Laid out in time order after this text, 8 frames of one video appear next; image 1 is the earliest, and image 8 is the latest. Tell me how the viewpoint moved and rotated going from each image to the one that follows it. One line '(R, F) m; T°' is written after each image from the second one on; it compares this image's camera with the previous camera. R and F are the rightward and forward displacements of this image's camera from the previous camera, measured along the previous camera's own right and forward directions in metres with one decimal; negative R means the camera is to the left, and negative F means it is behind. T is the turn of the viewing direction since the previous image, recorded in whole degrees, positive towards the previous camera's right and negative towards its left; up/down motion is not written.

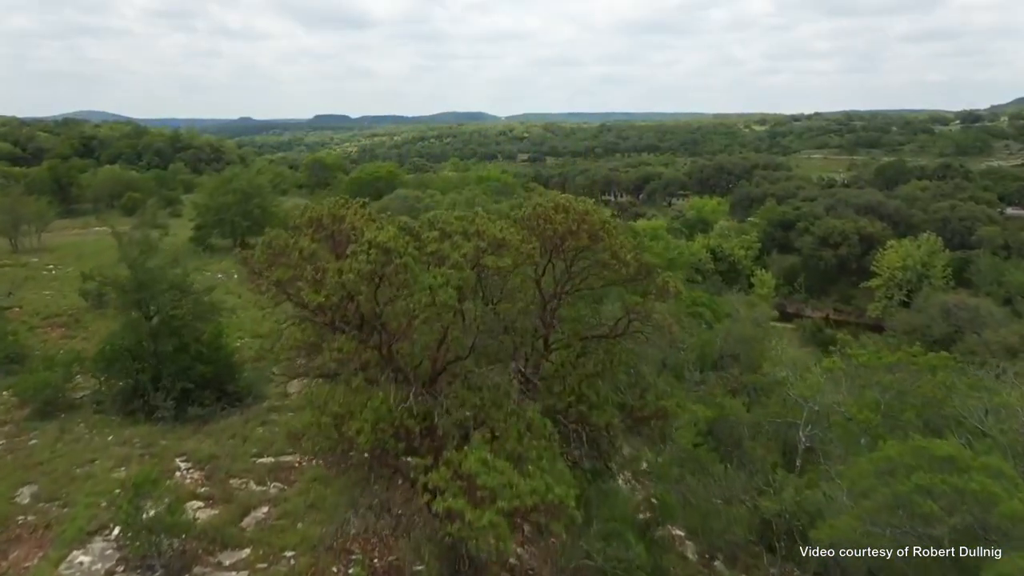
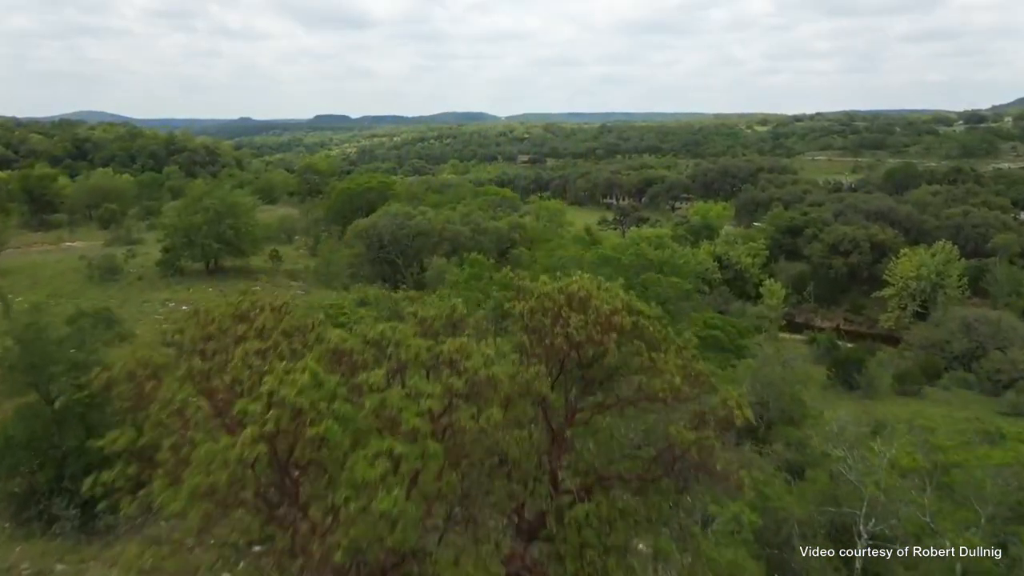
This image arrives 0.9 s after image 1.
(0.0, +1.3) m; 0°
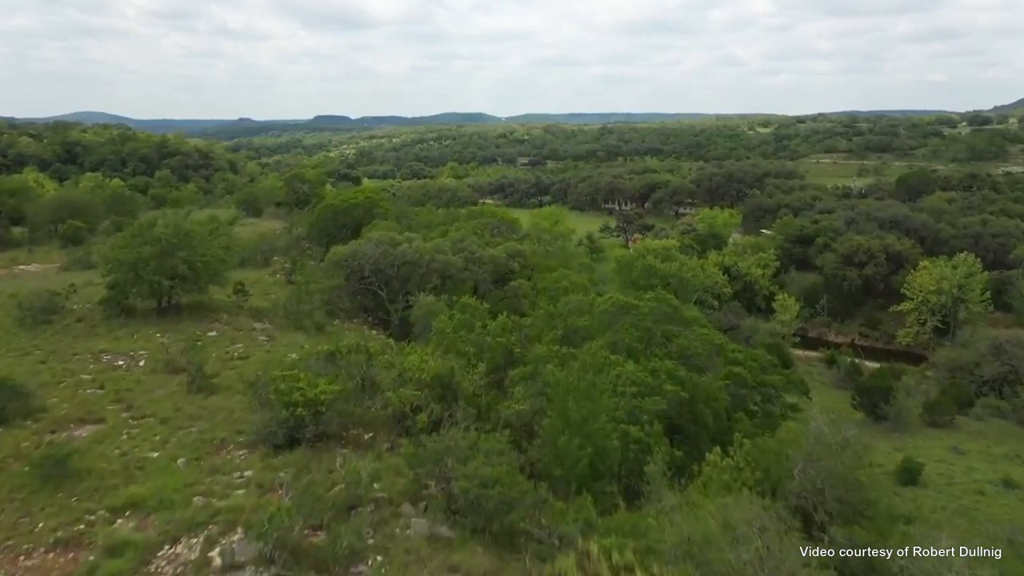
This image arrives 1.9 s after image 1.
(0.0, +1.8) m; 0°
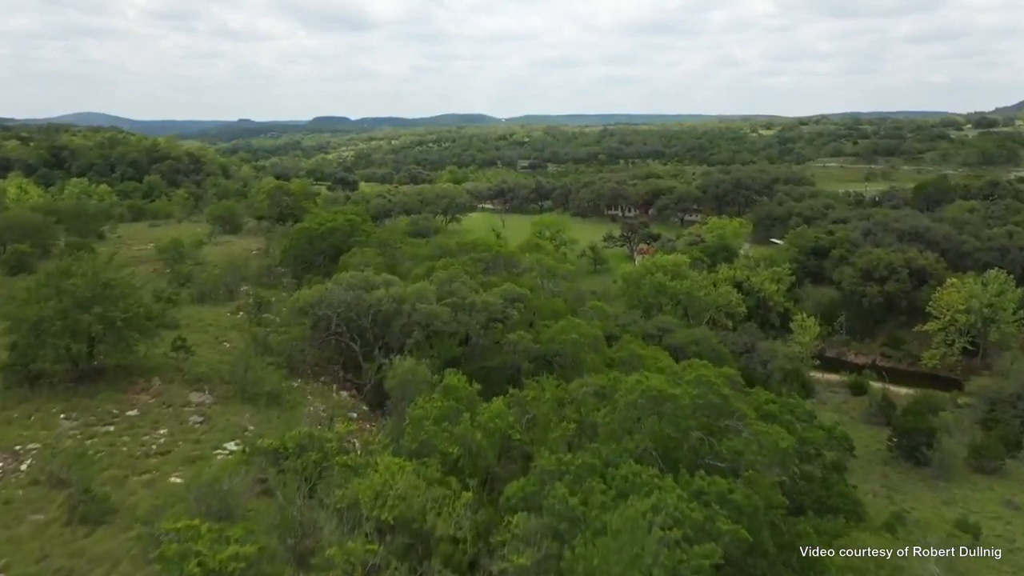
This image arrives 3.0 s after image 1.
(0.0, +2.3) m; 0°
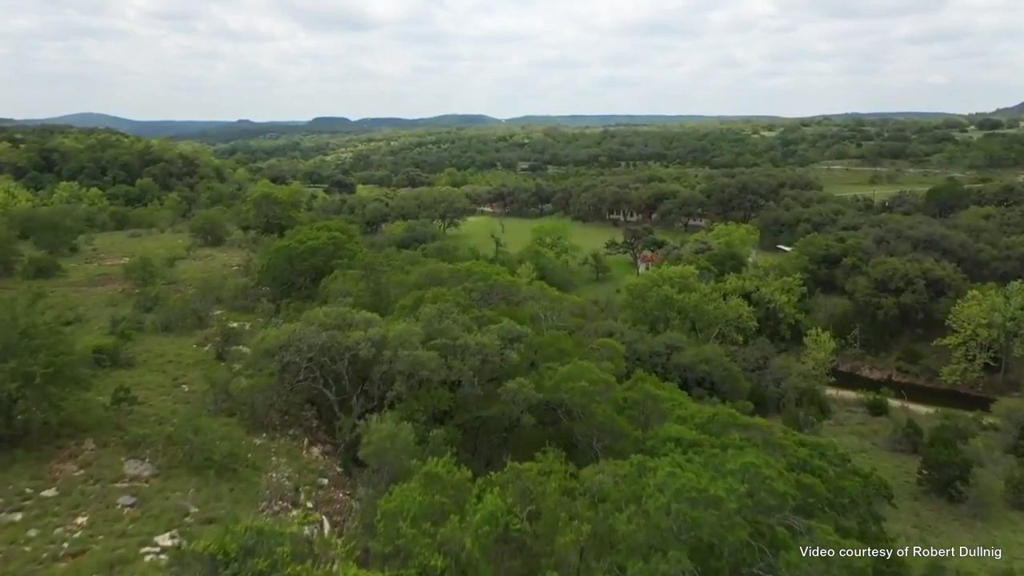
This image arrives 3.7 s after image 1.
(0.0, +1.6) m; 0°
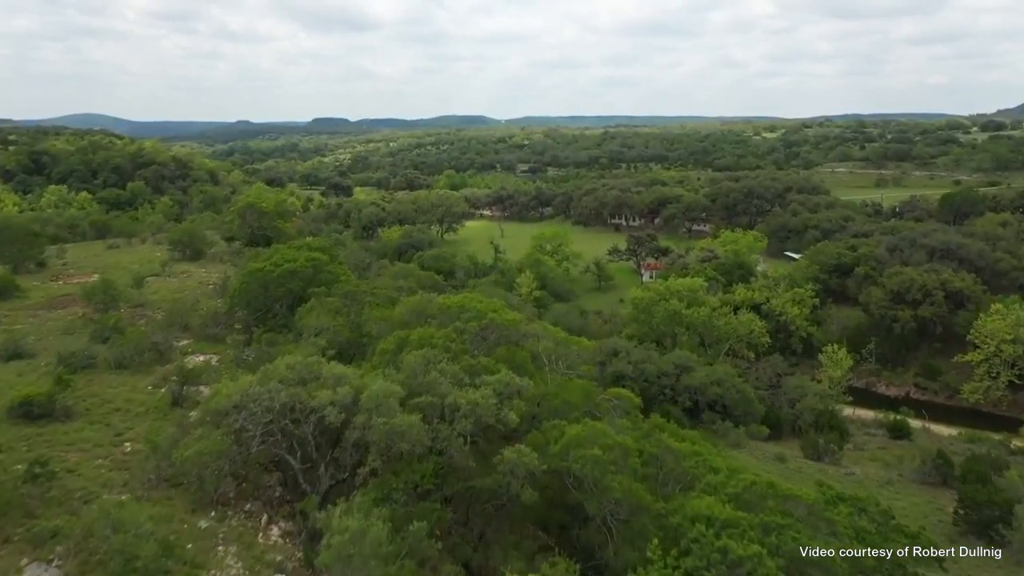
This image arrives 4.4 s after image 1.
(0.0, +1.6) m; 0°
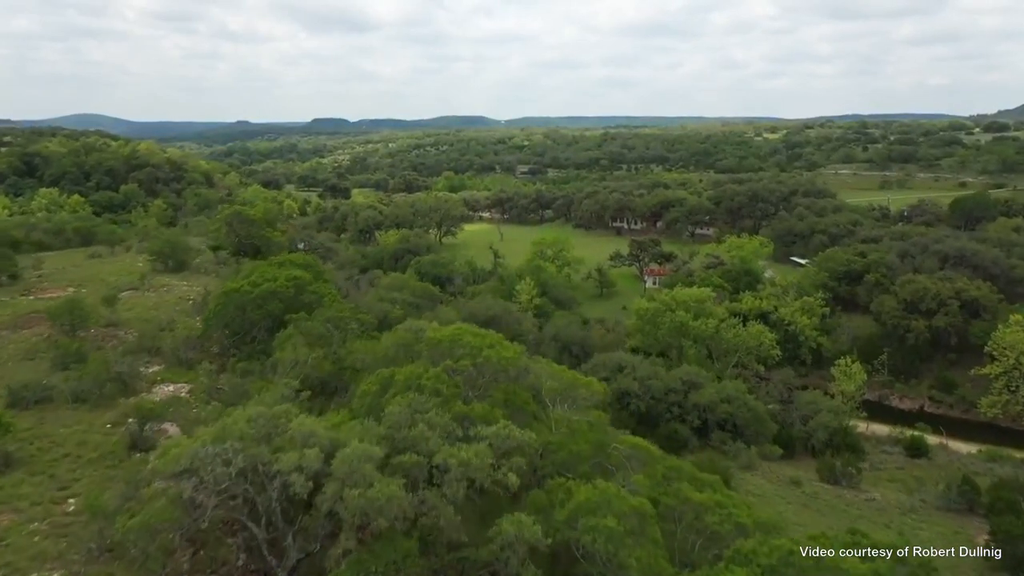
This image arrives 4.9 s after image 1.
(0.0, +1.2) m; 0°
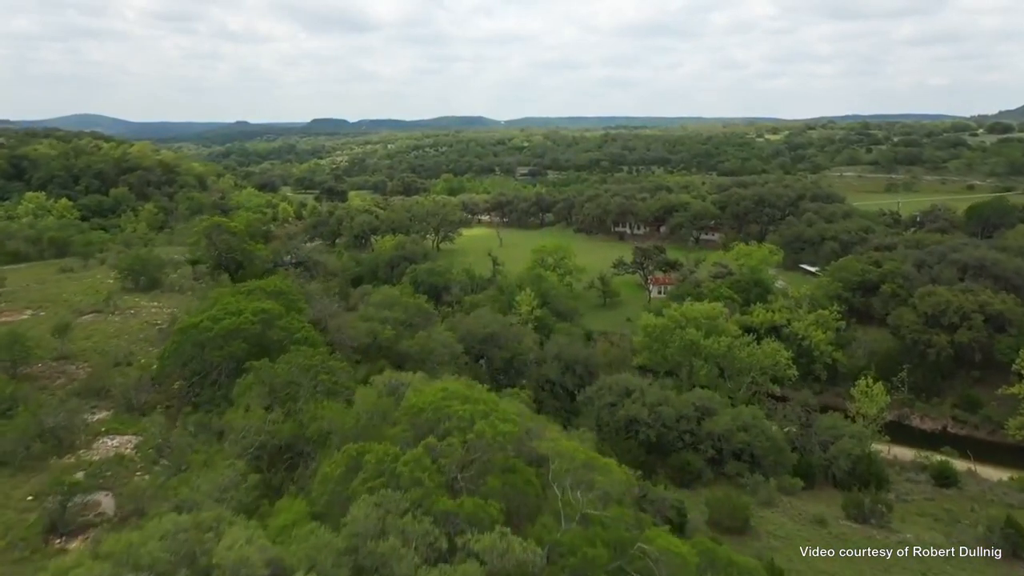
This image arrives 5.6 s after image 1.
(0.0, +1.7) m; 0°
